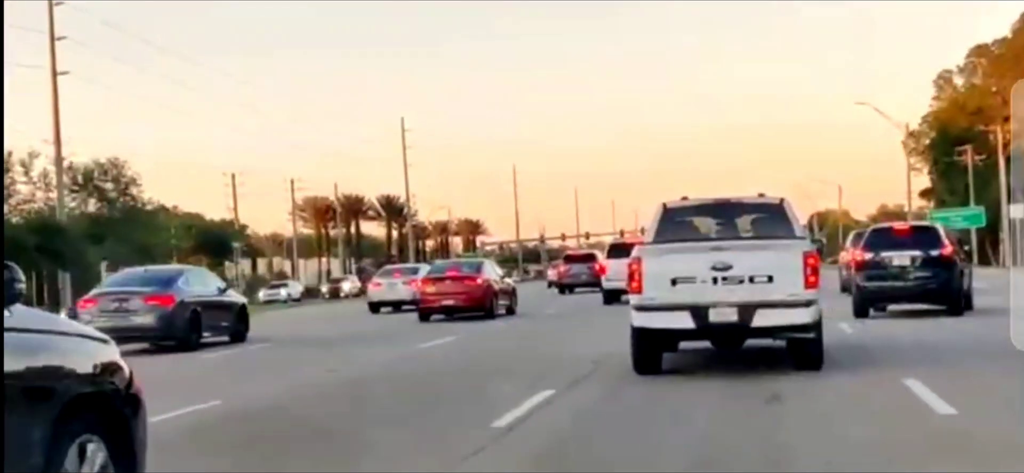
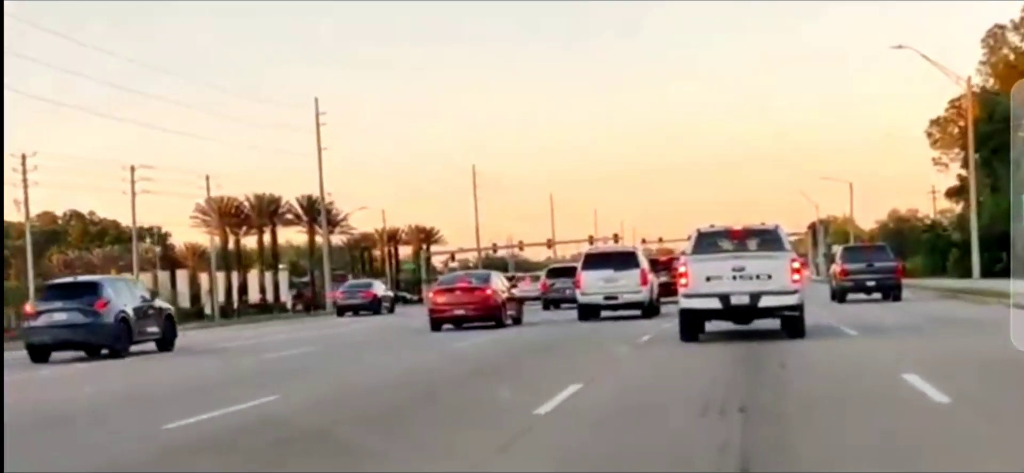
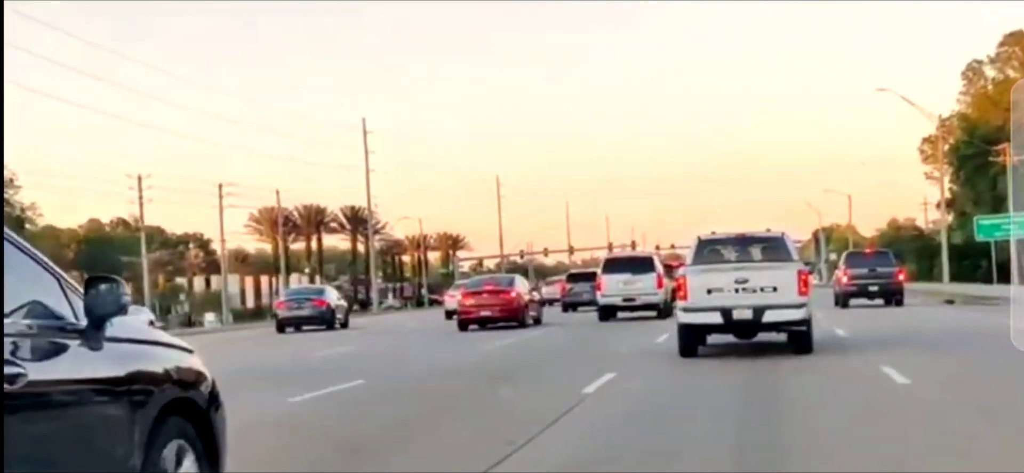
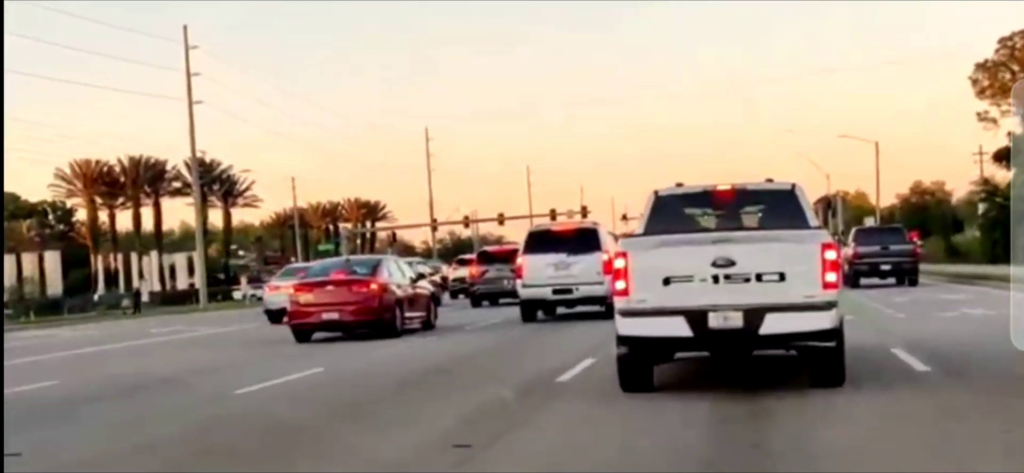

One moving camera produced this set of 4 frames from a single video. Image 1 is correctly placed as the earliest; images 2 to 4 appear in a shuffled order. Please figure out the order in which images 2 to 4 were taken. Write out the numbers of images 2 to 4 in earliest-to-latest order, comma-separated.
3, 2, 4
